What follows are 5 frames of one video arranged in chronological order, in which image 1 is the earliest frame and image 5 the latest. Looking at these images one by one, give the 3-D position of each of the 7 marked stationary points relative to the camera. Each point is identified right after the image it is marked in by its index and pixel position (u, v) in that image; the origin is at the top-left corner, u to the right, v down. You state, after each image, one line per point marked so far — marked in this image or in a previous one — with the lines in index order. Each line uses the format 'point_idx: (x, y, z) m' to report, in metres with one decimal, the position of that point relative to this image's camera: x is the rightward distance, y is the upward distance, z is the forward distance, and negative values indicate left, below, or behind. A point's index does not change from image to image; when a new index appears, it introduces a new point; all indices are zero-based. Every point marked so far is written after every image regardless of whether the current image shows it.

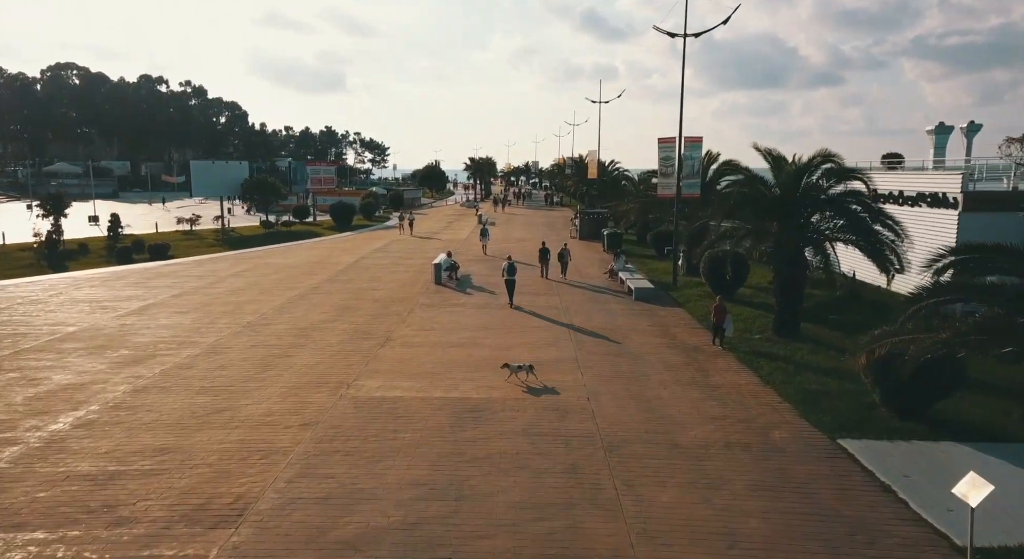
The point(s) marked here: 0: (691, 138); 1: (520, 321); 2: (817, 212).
0: (+5.5, +4.4, +18.9) m
1: (+0.2, -1.1, +15.1) m
2: (+6.6, +1.5, +13.2) m
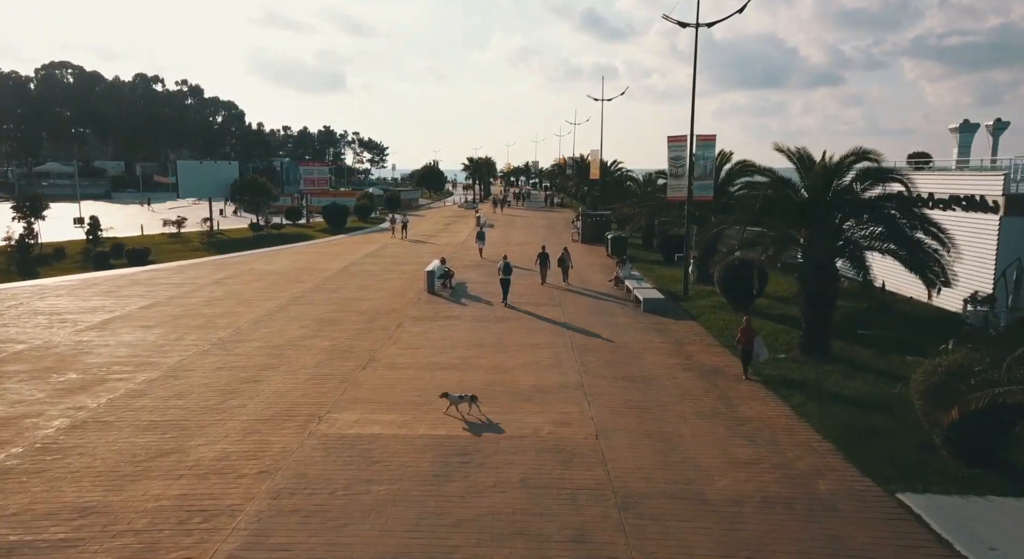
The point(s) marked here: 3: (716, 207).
0: (+5.5, +4.1, +17.5) m
1: (+0.1, -1.3, +13.7) m
2: (+6.6, +1.2, +11.8) m
3: (+6.4, +2.3, +19.1) m
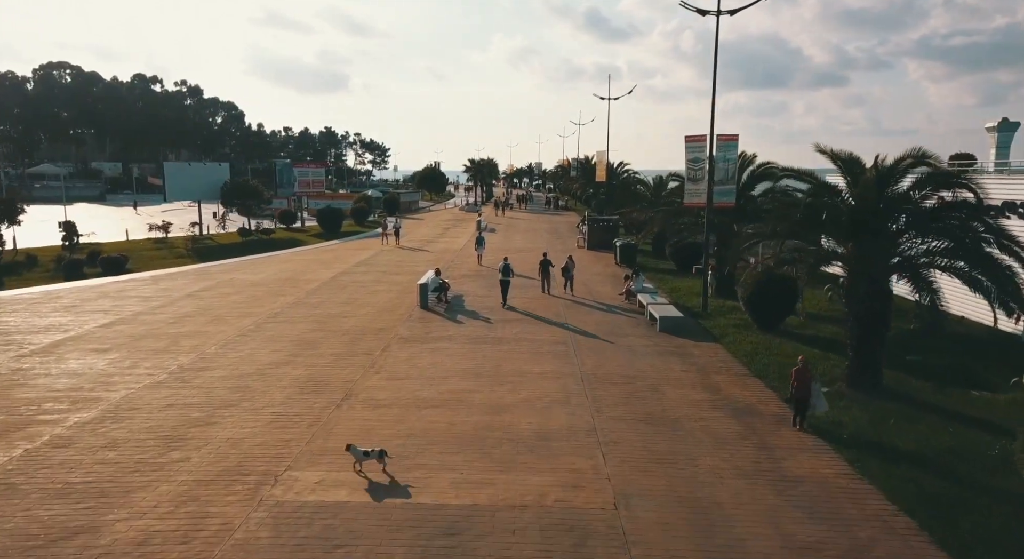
0: (+5.5, +3.7, +15.8) m
1: (+0.1, -1.7, +12.0) m
2: (+6.6, +0.8, +10.1) m
3: (+6.4, +1.9, +17.4) m
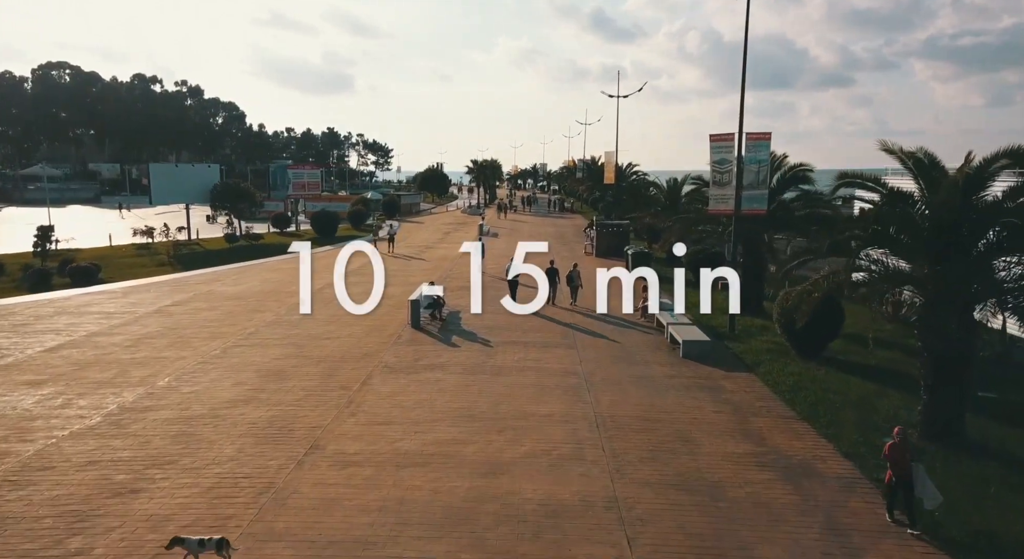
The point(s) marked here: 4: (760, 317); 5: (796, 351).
0: (+5.6, +3.3, +13.9) m
1: (+0.2, -2.1, +10.2) m
2: (+6.6, +0.4, +8.2) m
3: (+6.5, +1.5, +15.5) m
4: (+6.4, -1.0, +15.7) m
5: (+5.9, -1.5, +12.8) m
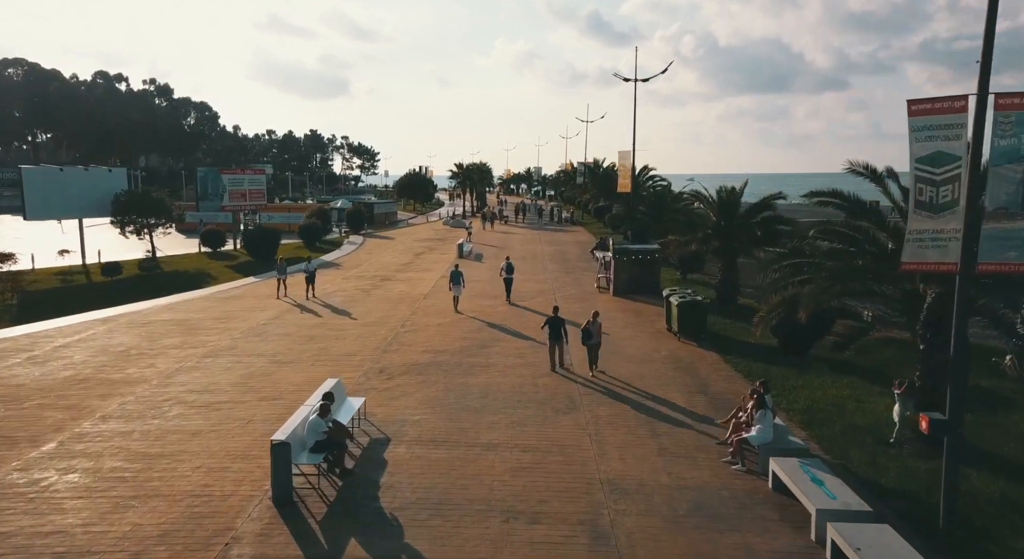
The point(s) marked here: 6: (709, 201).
0: (+5.2, +1.9, +6.1) m
1: (-0.2, -3.5, +2.3) m
2: (+6.3, -1.0, +0.3) m
3: (+6.1, 0.0, +7.7) m
4: (+6.0, -2.4, +7.8) m
5: (+5.6, -2.9, +4.9) m
6: (+5.9, +2.3, +18.4) m
